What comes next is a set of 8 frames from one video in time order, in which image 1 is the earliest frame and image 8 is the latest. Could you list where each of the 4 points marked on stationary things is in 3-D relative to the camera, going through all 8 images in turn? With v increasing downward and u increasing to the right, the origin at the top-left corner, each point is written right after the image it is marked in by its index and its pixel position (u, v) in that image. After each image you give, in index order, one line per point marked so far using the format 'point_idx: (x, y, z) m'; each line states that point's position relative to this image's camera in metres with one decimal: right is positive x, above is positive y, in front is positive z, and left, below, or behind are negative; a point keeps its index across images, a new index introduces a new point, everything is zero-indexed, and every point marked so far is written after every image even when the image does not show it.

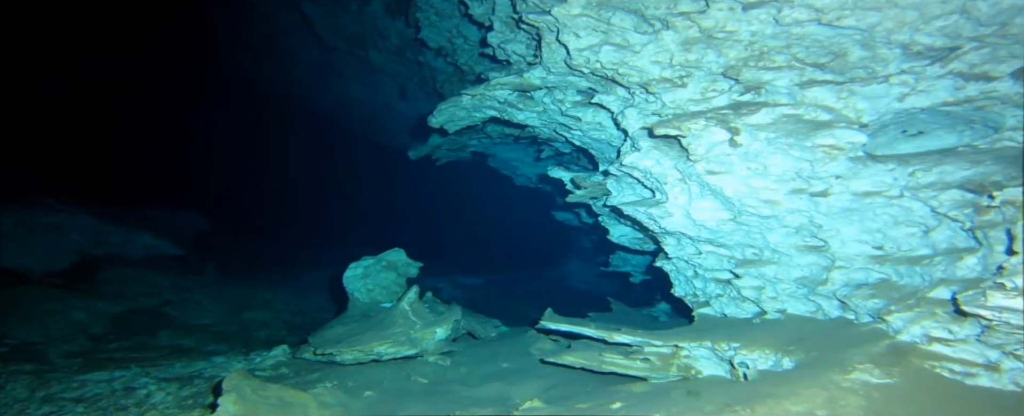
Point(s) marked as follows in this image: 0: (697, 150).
0: (+1.6, +0.5, +4.4) m
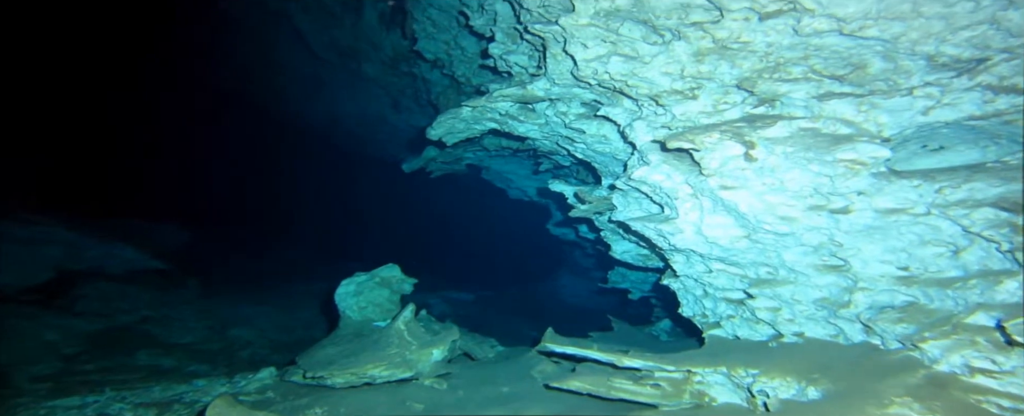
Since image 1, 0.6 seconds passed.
0: (+1.6, +0.4, +4.2) m
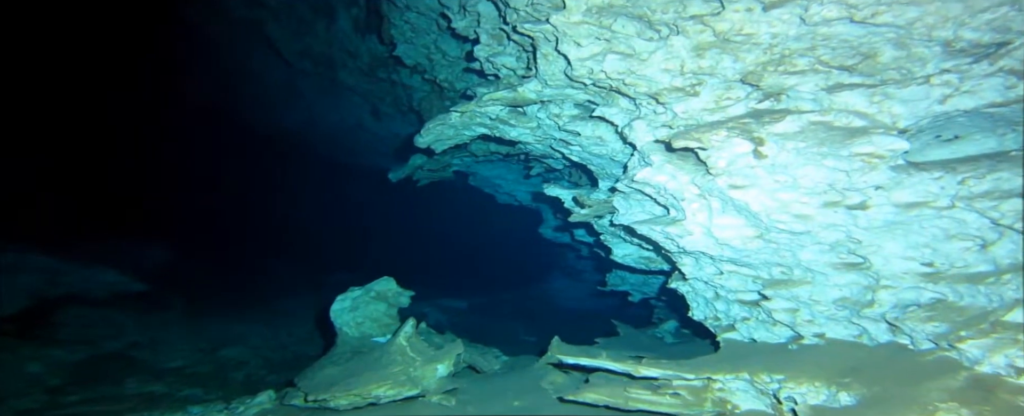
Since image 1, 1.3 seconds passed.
0: (+1.6, +0.3, +4.0) m
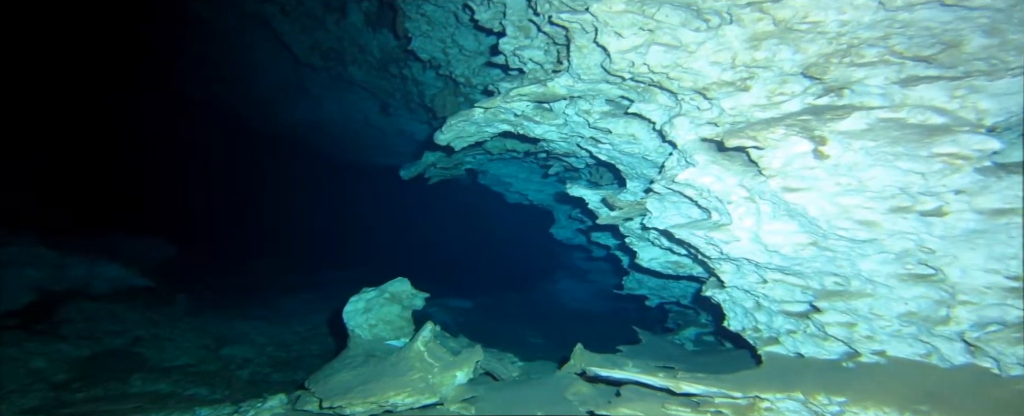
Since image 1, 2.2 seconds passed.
0: (+1.9, +0.3, +3.7) m
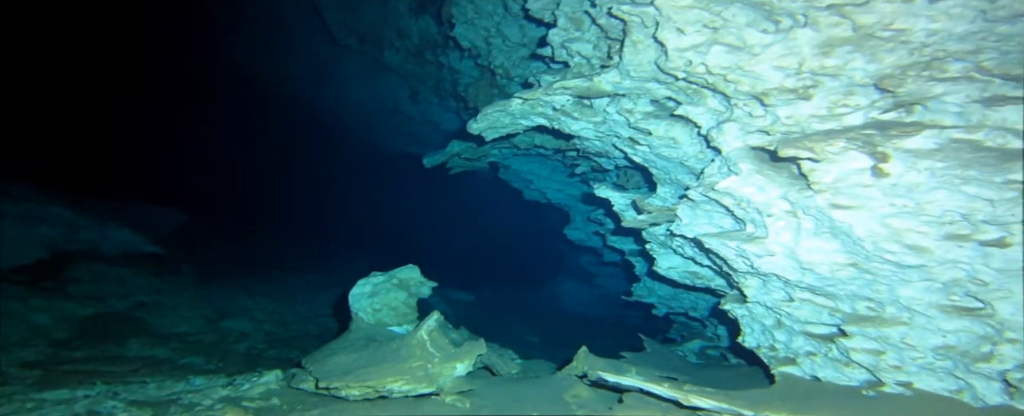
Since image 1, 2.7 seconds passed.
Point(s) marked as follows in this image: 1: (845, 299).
0: (+2.2, +0.2, +3.5) m
1: (+2.6, -0.7, +3.9) m
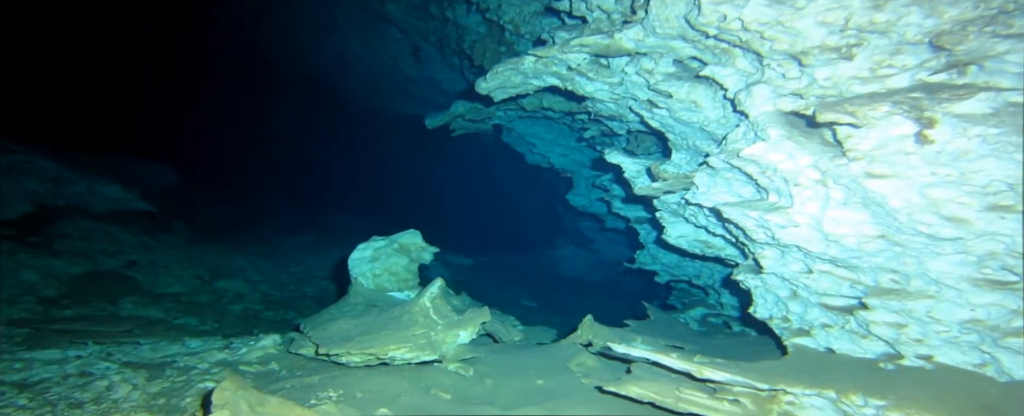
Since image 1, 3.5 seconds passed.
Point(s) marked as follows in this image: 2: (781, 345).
0: (+2.3, +0.4, +3.3) m
1: (+2.7, -0.5, +3.7) m
2: (+2.6, -1.3, +4.8) m
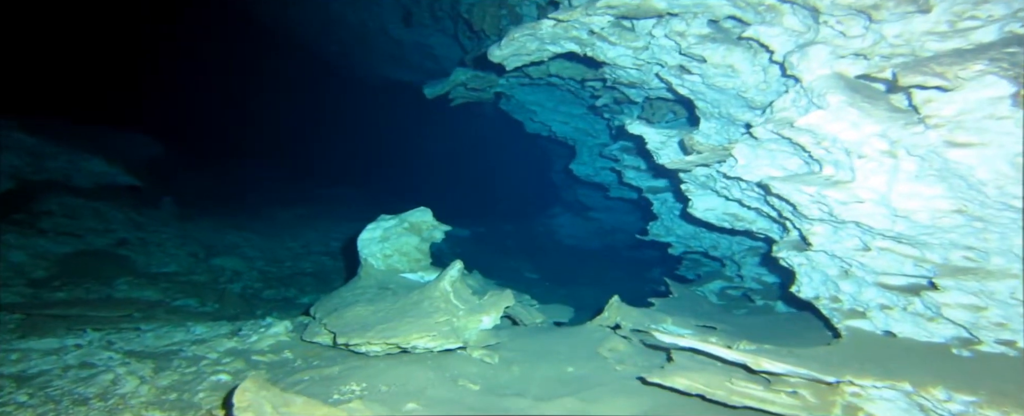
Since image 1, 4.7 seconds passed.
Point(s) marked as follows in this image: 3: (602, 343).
0: (+2.5, +0.6, +3.0) m
1: (+2.9, -0.3, +3.5) m
2: (+2.9, -1.1, +4.6) m
3: (+1.0, -1.4, +5.3) m
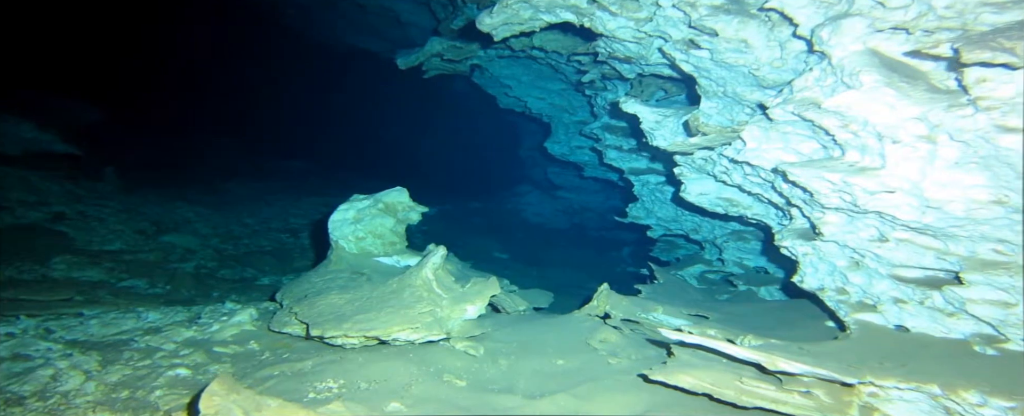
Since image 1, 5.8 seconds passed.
0: (+2.6, +0.6, +2.8) m
1: (+3.0, -0.2, +3.3) m
2: (+2.8, -1.0, +4.4) m
3: (+0.8, -1.2, +5.1) m
